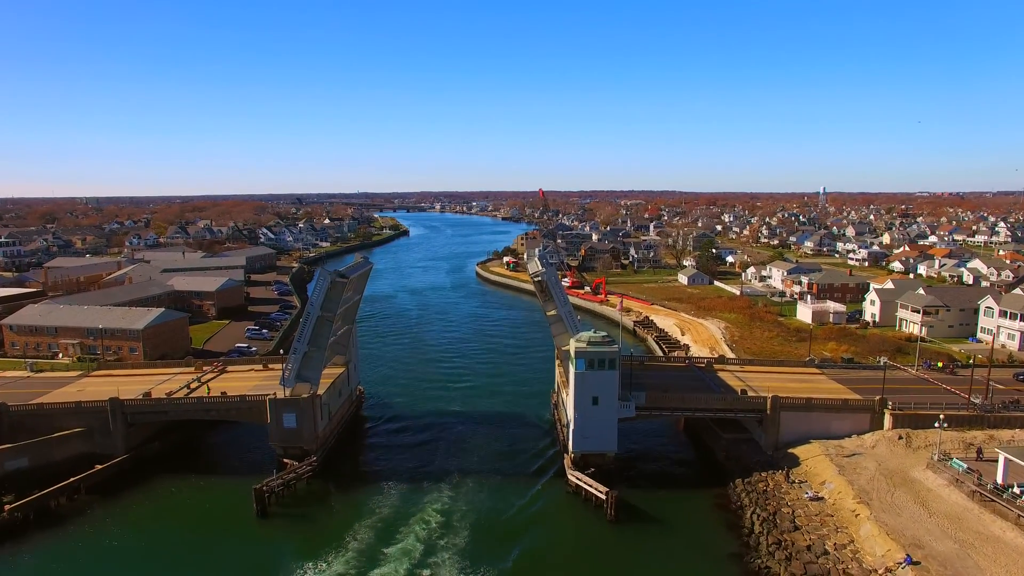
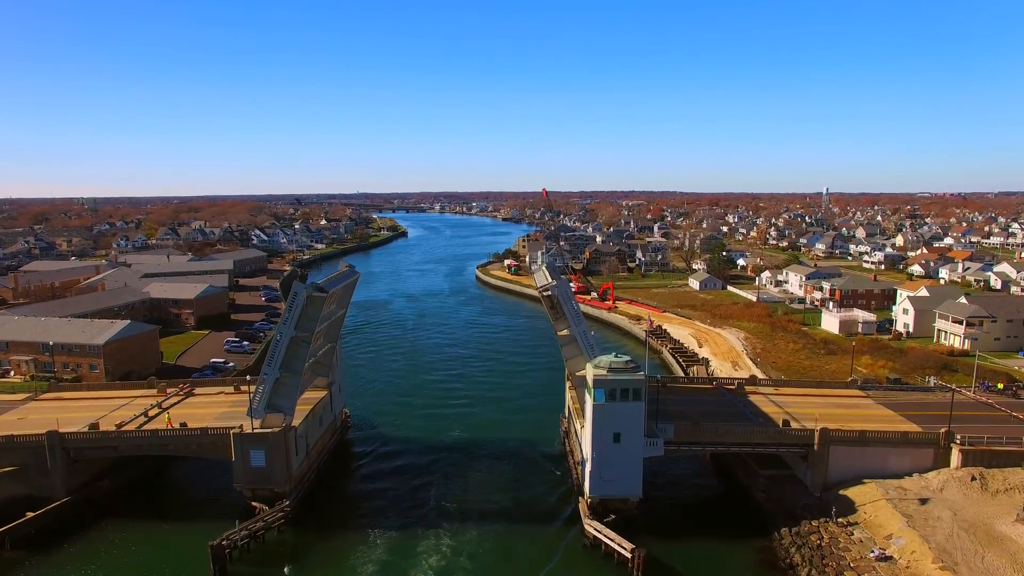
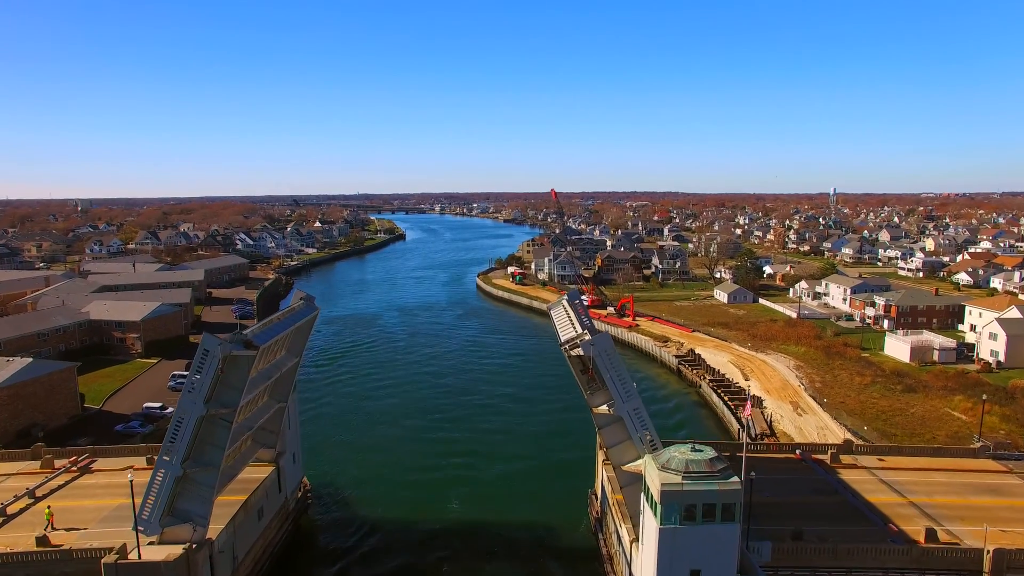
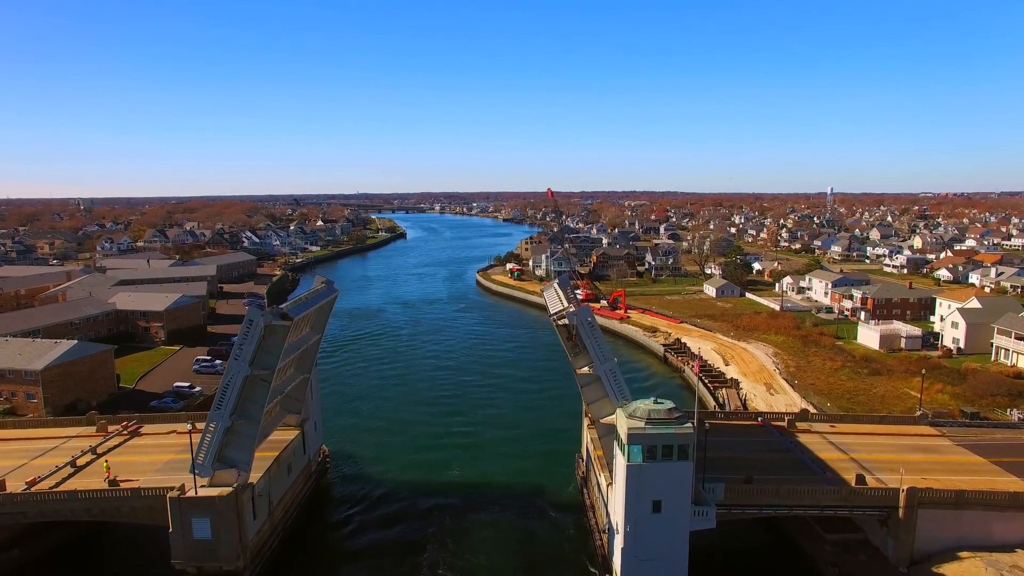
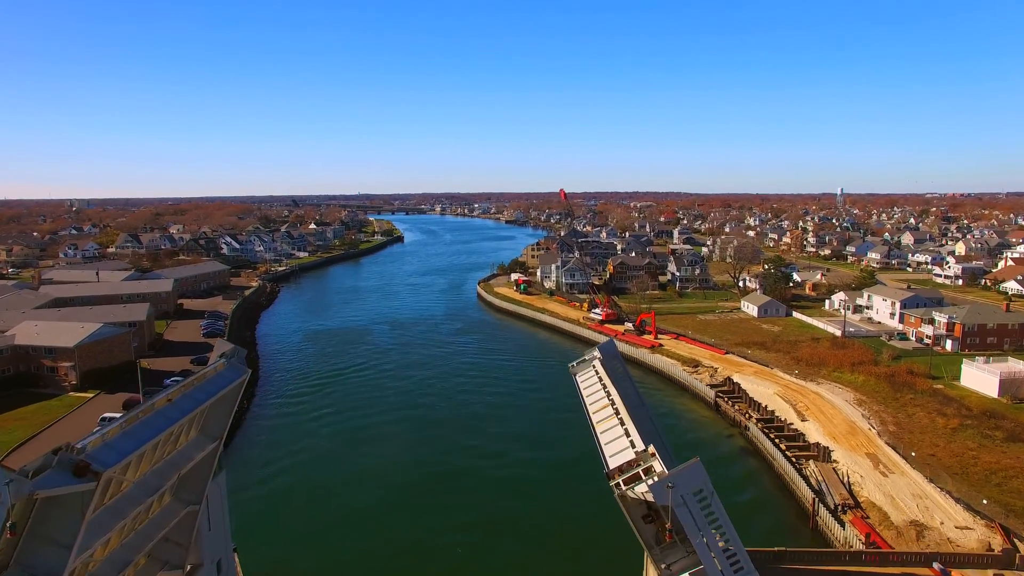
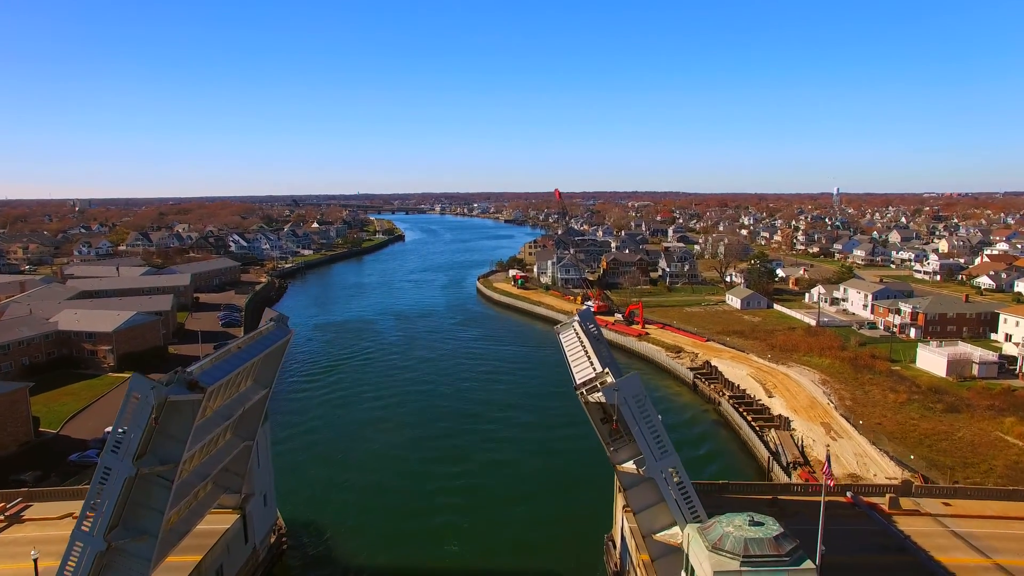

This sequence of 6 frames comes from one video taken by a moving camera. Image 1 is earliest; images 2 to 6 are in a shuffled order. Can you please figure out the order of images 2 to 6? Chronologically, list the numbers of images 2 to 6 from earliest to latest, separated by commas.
2, 4, 3, 6, 5
